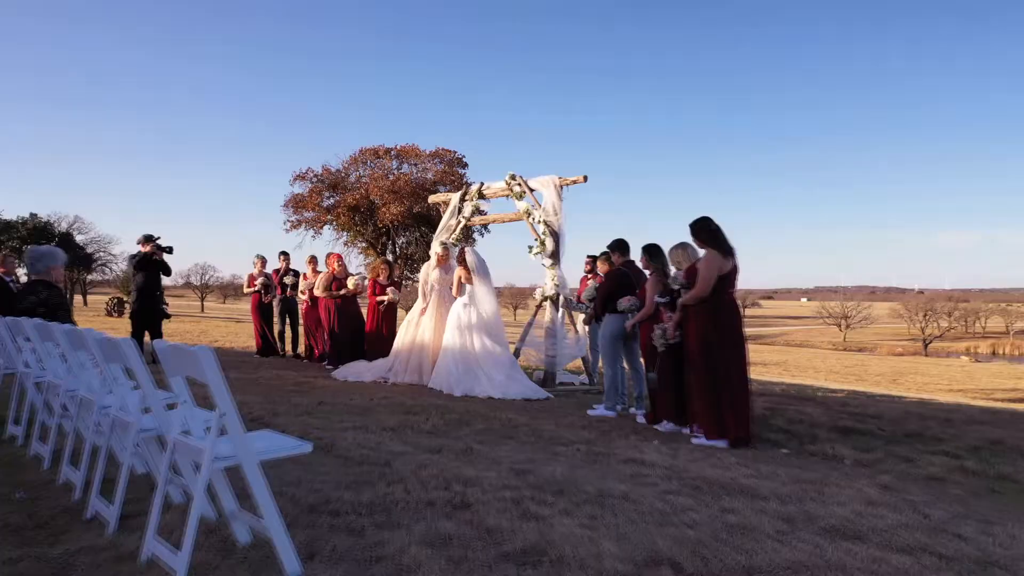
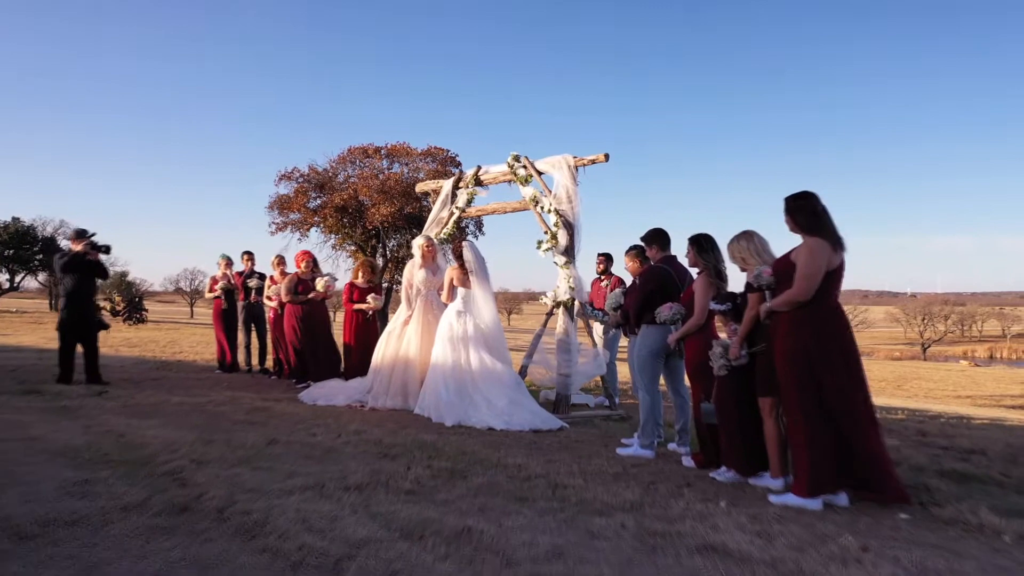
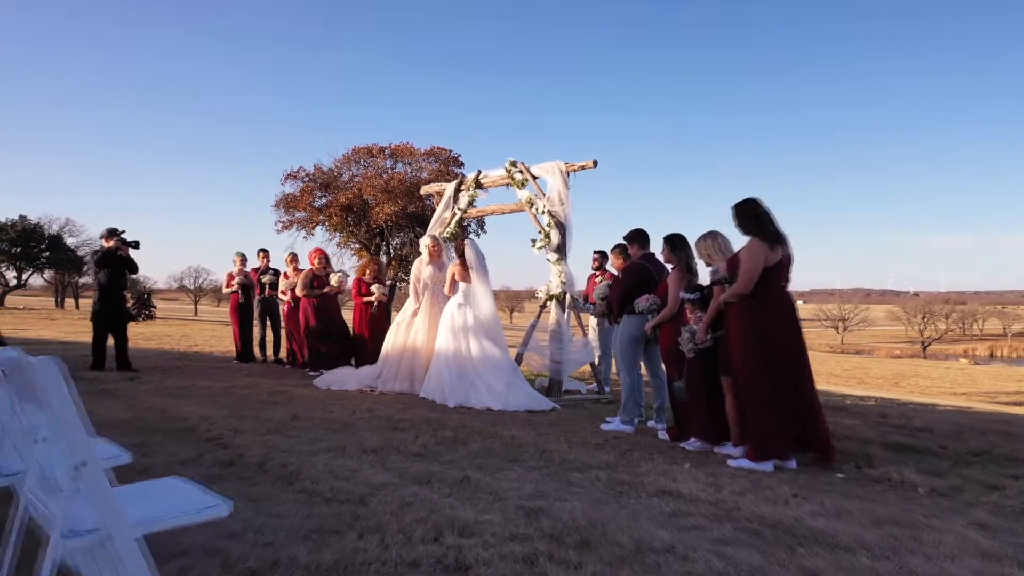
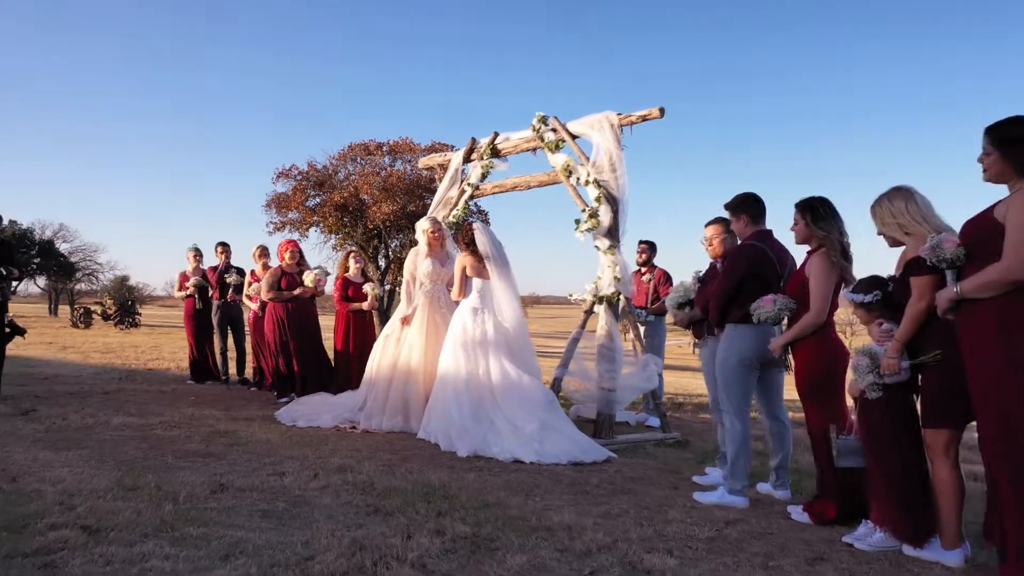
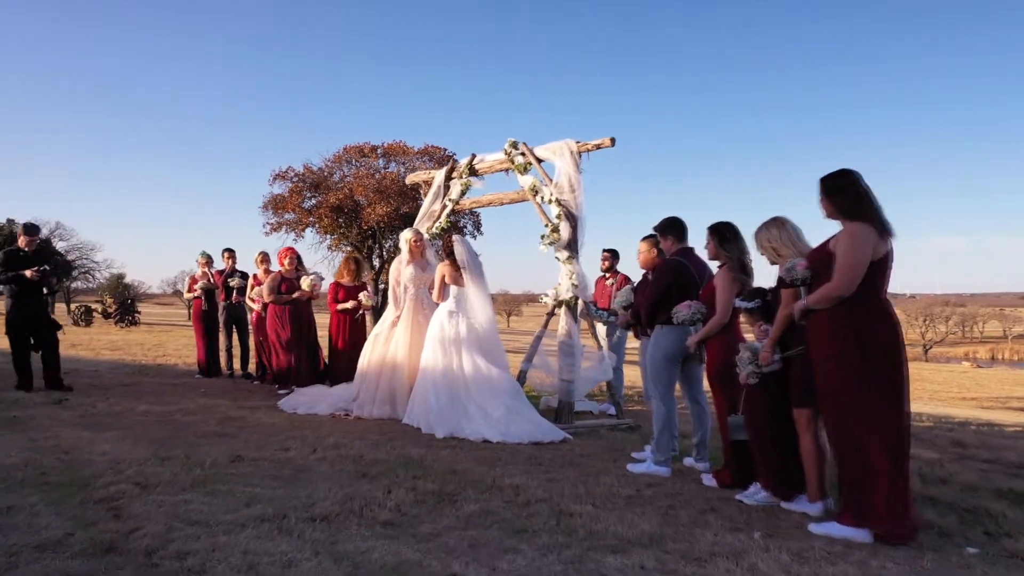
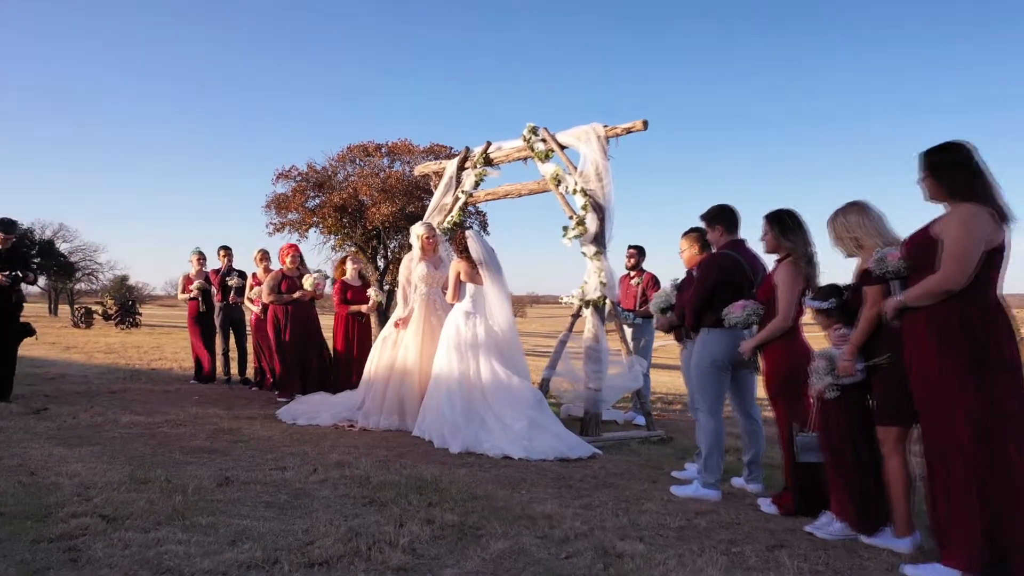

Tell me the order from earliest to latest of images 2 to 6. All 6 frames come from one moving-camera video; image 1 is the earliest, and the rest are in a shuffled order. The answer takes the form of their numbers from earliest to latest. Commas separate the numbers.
3, 2, 5, 6, 4
